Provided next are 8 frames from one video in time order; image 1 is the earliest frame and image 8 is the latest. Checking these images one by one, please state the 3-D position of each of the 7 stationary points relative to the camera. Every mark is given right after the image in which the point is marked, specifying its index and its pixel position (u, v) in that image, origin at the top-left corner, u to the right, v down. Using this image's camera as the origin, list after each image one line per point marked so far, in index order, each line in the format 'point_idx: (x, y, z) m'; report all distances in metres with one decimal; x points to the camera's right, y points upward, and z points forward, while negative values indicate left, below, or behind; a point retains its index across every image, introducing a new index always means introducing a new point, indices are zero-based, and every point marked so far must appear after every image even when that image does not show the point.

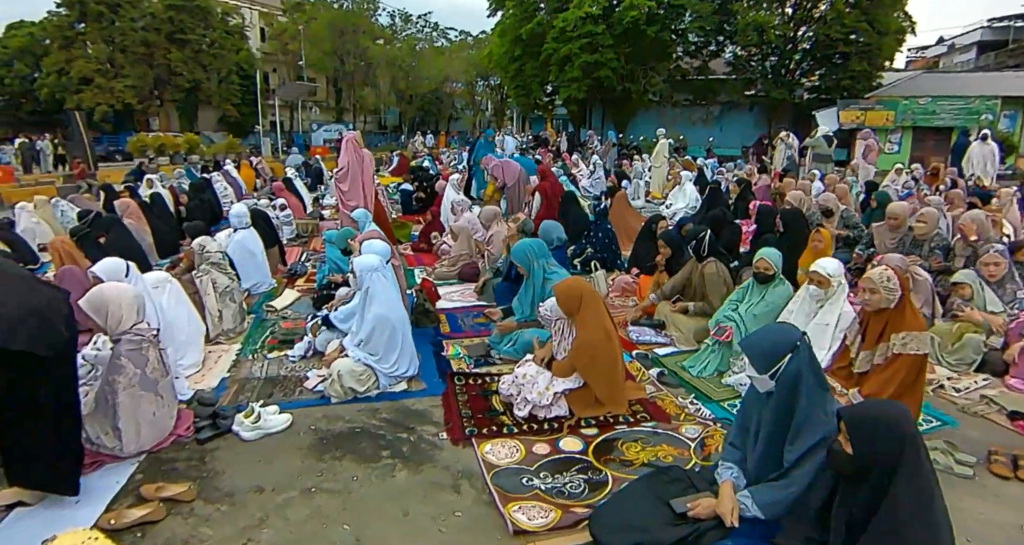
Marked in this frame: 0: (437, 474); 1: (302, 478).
0: (-0.3, -1.0, +2.9) m
1: (-1.0, -1.0, +2.8) m
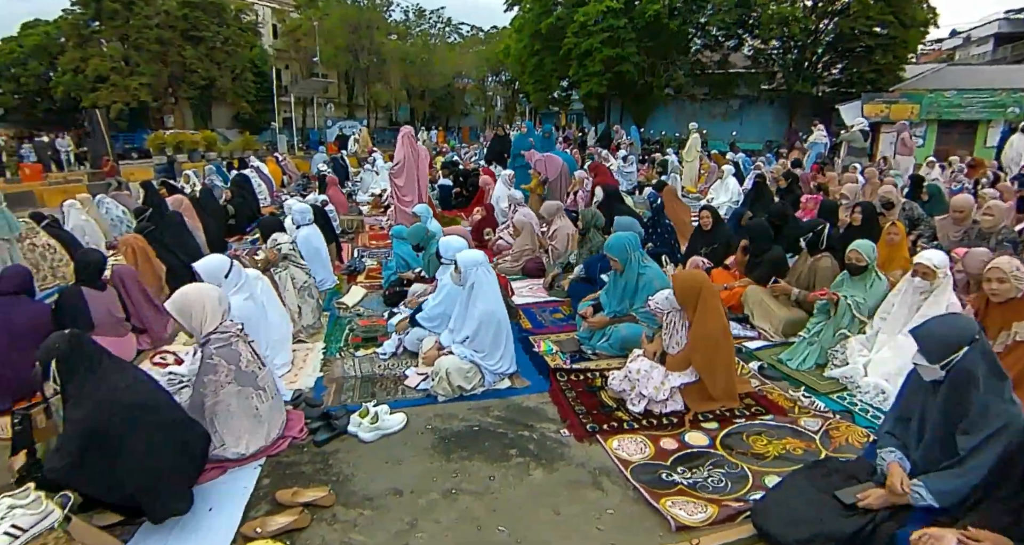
0: (+0.3, -0.9, +2.8) m
1: (-0.3, -1.0, +2.7) m
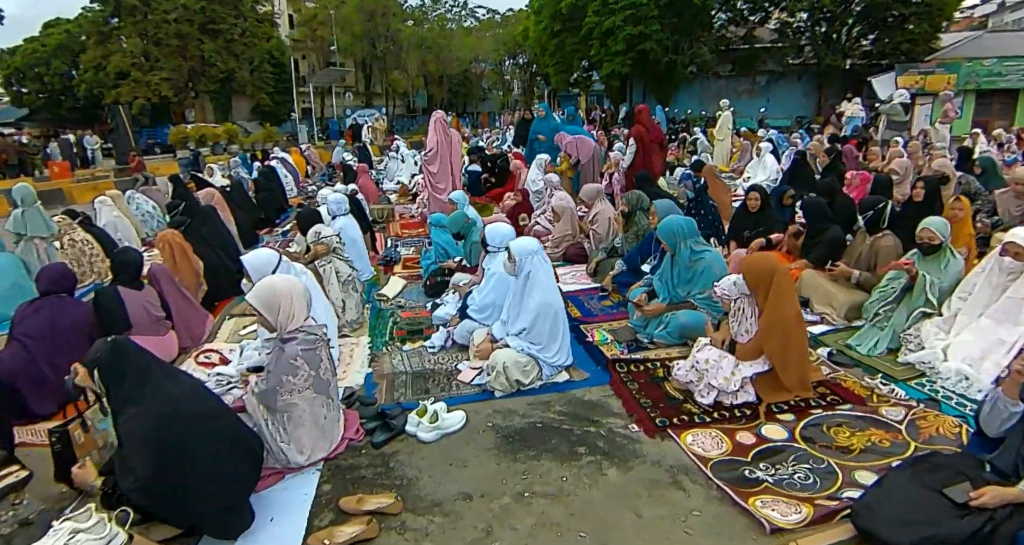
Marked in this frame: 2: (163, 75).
0: (+0.6, -0.9, +2.7) m
1: (0.0, -0.9, +2.6) m
2: (-11.6, +6.6, +19.7) m
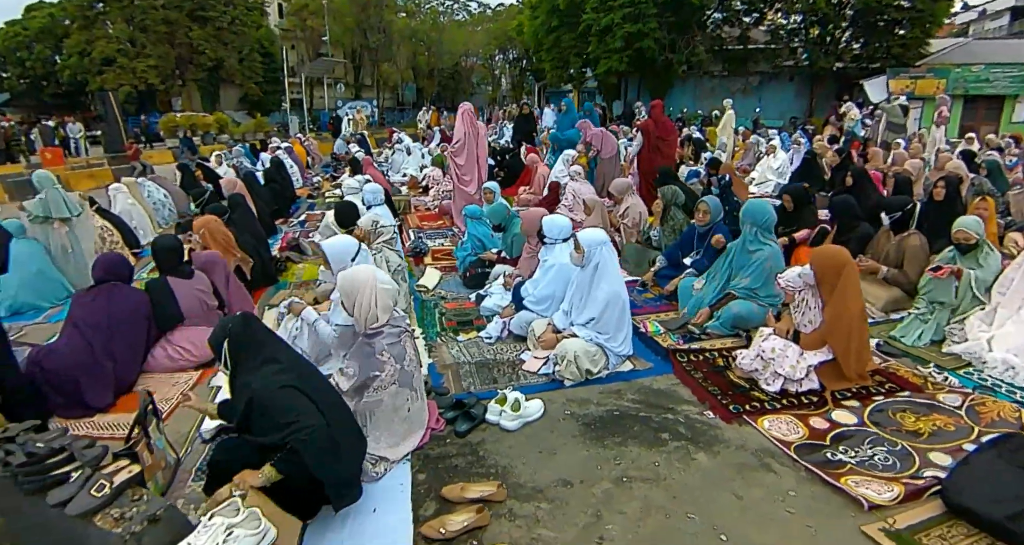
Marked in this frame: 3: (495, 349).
0: (+1.0, -0.8, +2.7) m
1: (+0.4, -0.9, +2.6) m
2: (-11.8, +6.8, +19.2) m
3: (-0.1, -0.5, +3.7) m
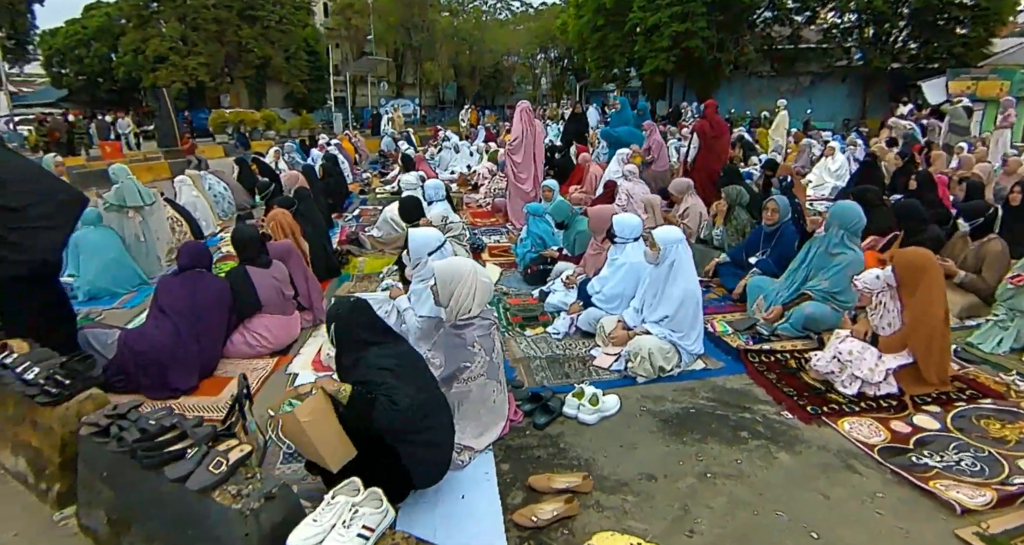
0: (+1.4, -0.8, +2.7) m
1: (+0.8, -0.8, +2.6) m
2: (-10.4, +7.1, +19.8) m
3: (+0.3, -0.5, +3.8) m
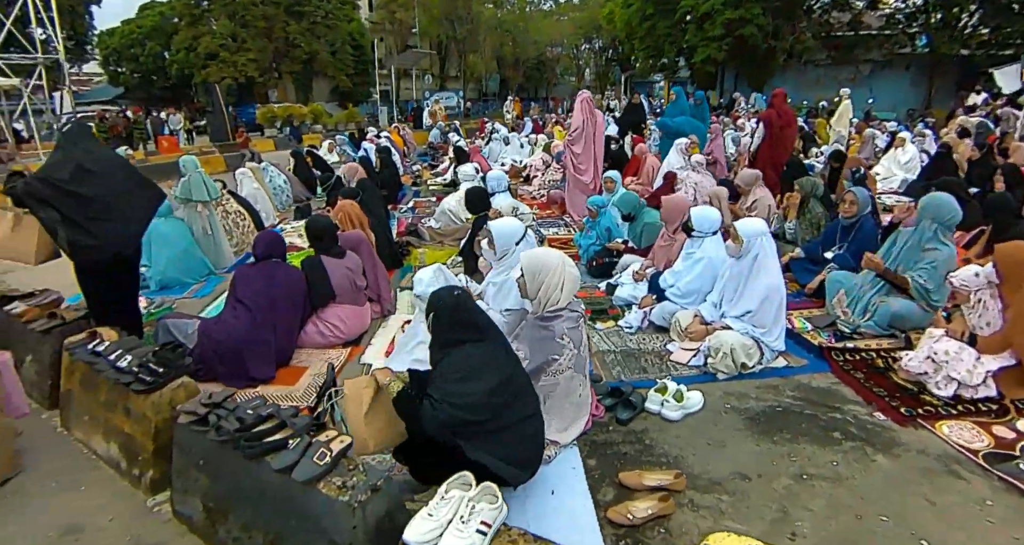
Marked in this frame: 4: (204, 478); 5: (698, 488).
0: (+1.8, -0.8, +2.6) m
1: (+1.1, -0.8, +2.6) m
2: (-8.9, +7.5, +20.3) m
3: (+0.8, -0.4, +3.7) m
4: (-1.2, -0.8, +2.3) m
5: (+0.8, -0.9, +2.4) m
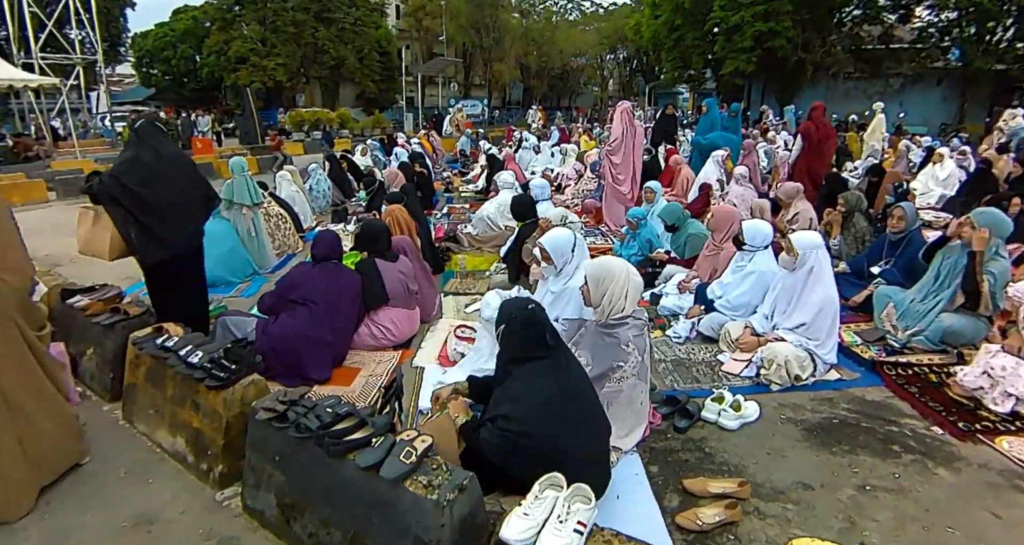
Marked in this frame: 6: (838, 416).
0: (+2.1, -0.9, +2.6) m
1: (+1.4, -0.9, +2.6) m
2: (-8.0, +7.4, +20.7) m
3: (+1.1, -0.5, +3.8) m
4: (-0.9, -0.8, +2.4) m
5: (+1.0, -0.9, +2.4) m
6: (+1.7, -0.7, +3.0) m
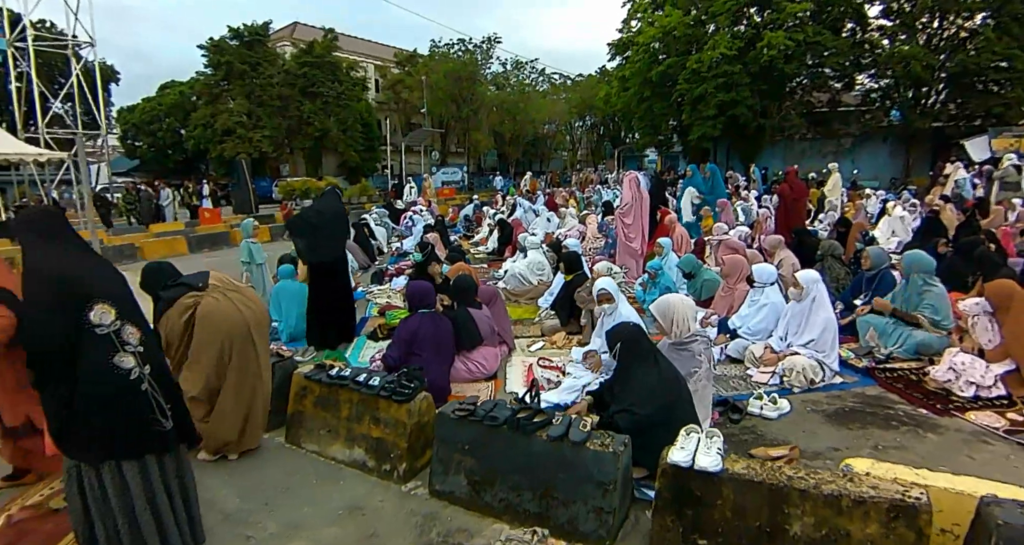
0: (+2.7, -1.0, +3.6) m
1: (+2.1, -1.0, +3.6) m
2: (-8.6, +5.0, +21.8) m
3: (+1.7, -0.8, +4.8) m
4: (-0.2, -1.0, +3.2) m
5: (+1.7, -1.1, +3.4) m
6: (+2.3, -0.9, +4.1) m
